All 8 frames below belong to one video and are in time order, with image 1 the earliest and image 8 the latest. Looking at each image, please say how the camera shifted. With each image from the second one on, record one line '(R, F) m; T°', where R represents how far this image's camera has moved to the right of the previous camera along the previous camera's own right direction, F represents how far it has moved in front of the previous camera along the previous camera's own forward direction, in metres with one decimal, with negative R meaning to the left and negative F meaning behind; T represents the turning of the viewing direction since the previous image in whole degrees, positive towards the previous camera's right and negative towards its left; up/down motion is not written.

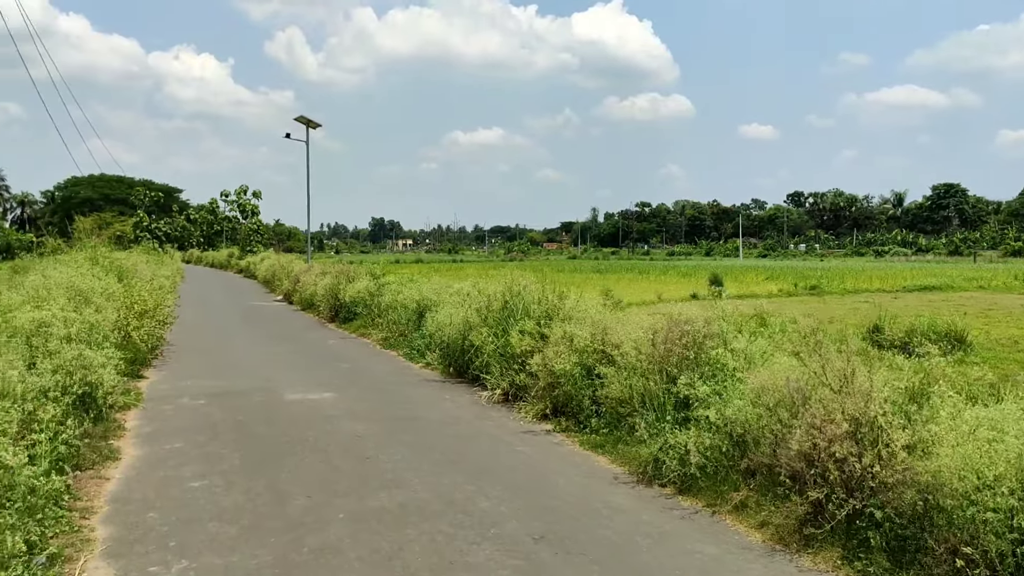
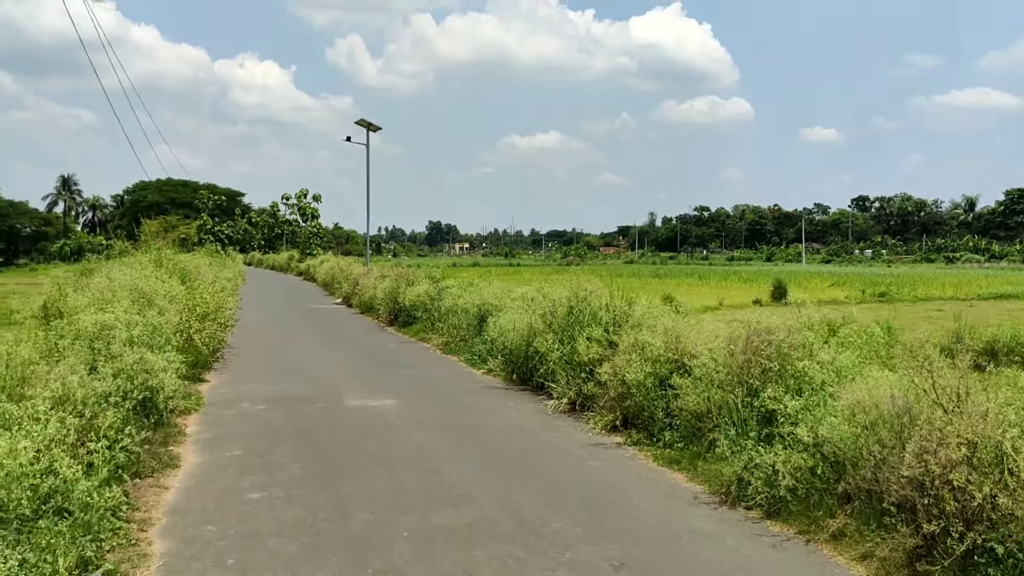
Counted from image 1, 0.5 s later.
(-0.1, +0.3) m; -4°
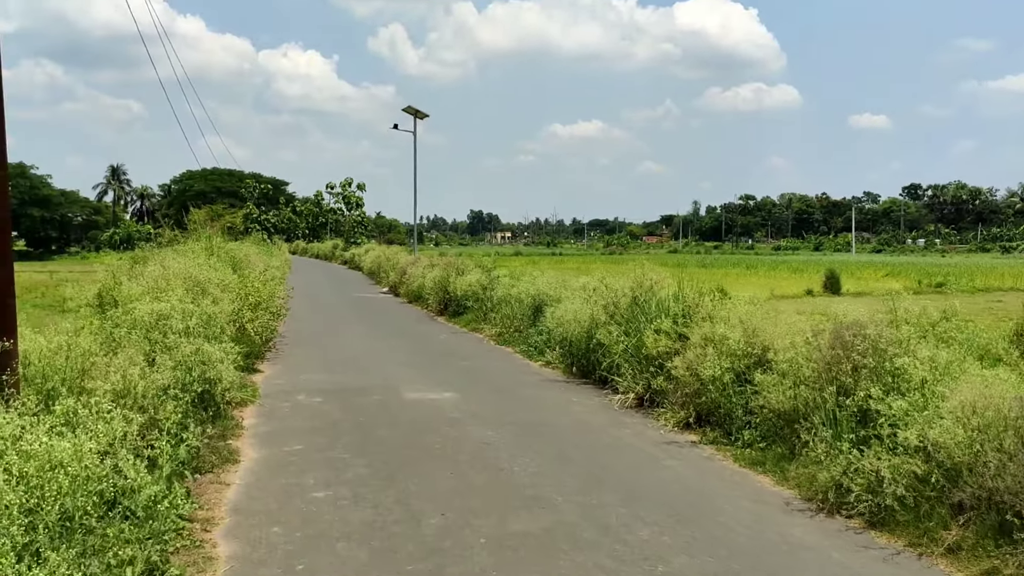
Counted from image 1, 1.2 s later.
(-0.2, +0.3) m; -3°
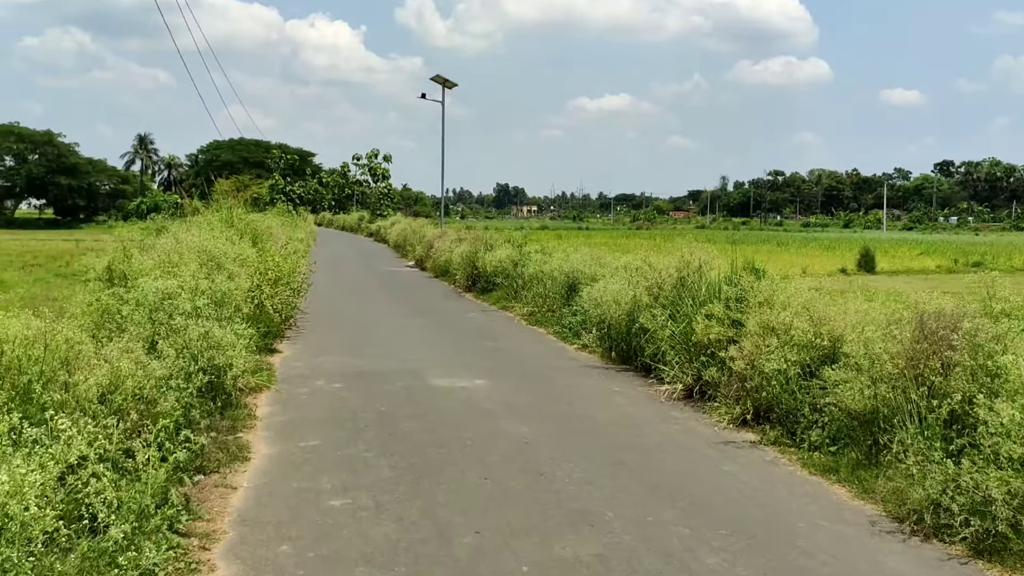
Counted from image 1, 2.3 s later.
(-0.1, +0.7) m; -2°
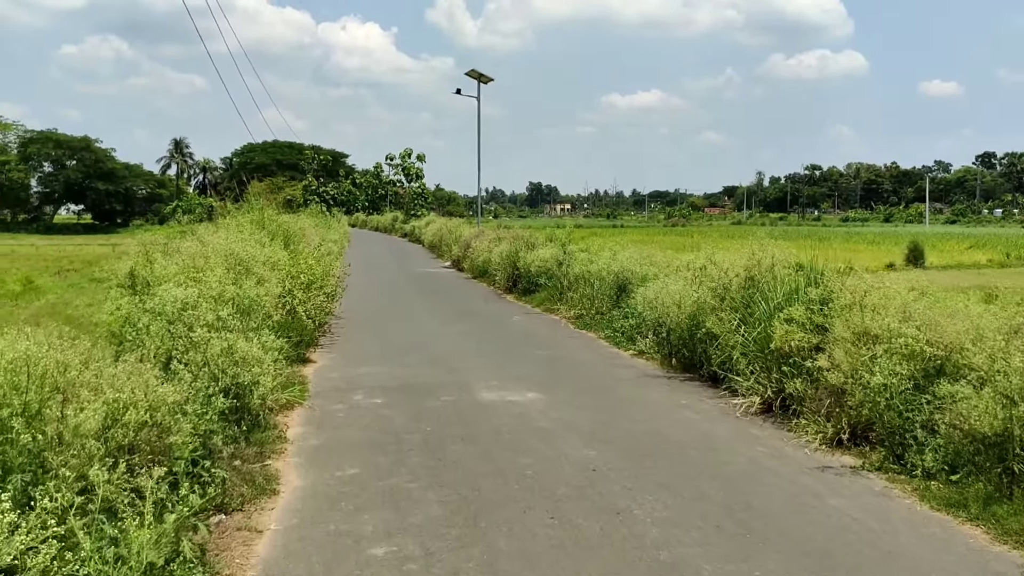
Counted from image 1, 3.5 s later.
(-0.2, +0.8) m; -2°
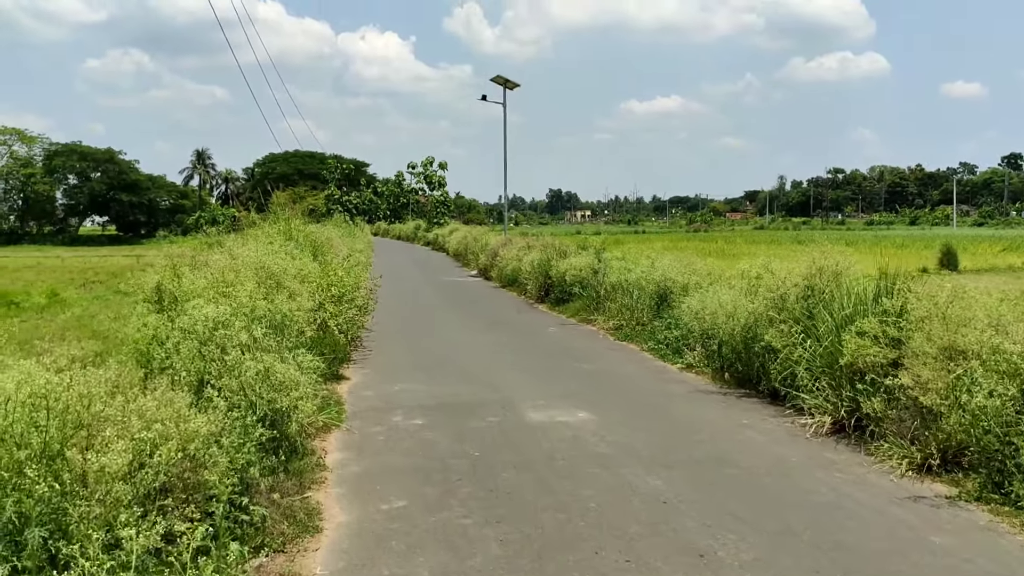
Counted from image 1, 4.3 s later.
(-0.2, +0.4) m; -1°
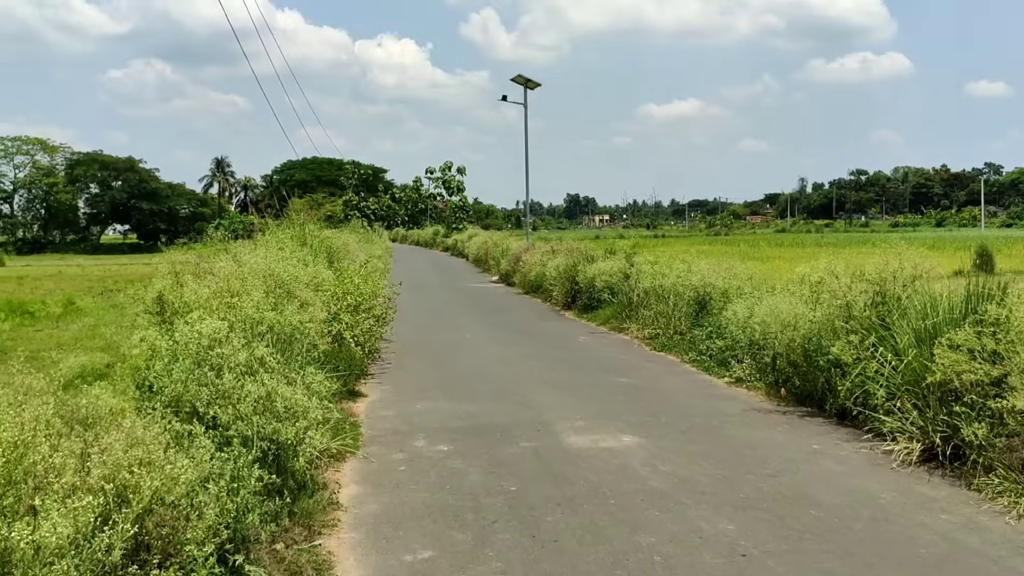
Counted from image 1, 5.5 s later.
(-0.1, +0.8) m; -1°
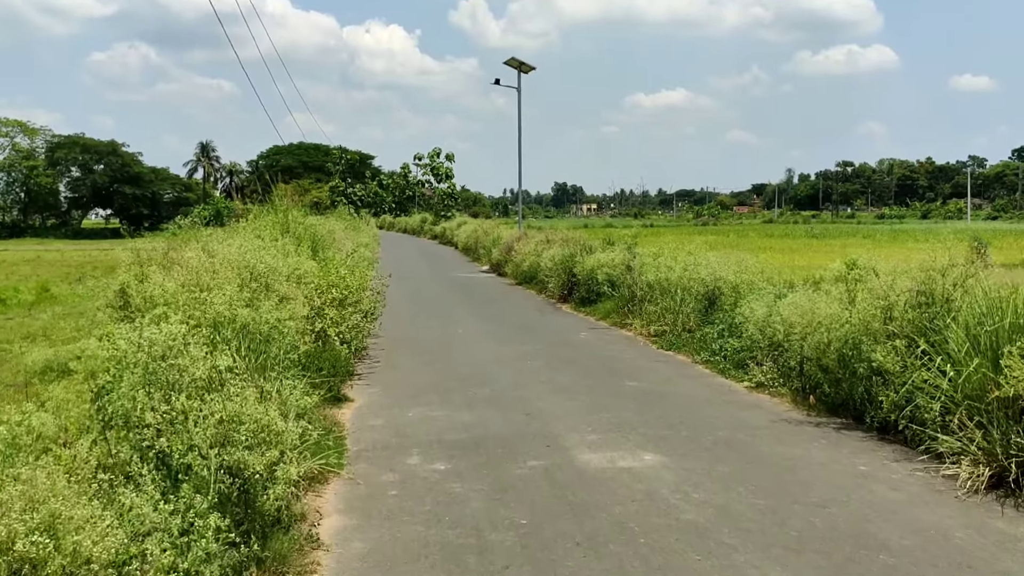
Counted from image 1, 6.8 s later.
(-0.1, +0.8) m; +1°
